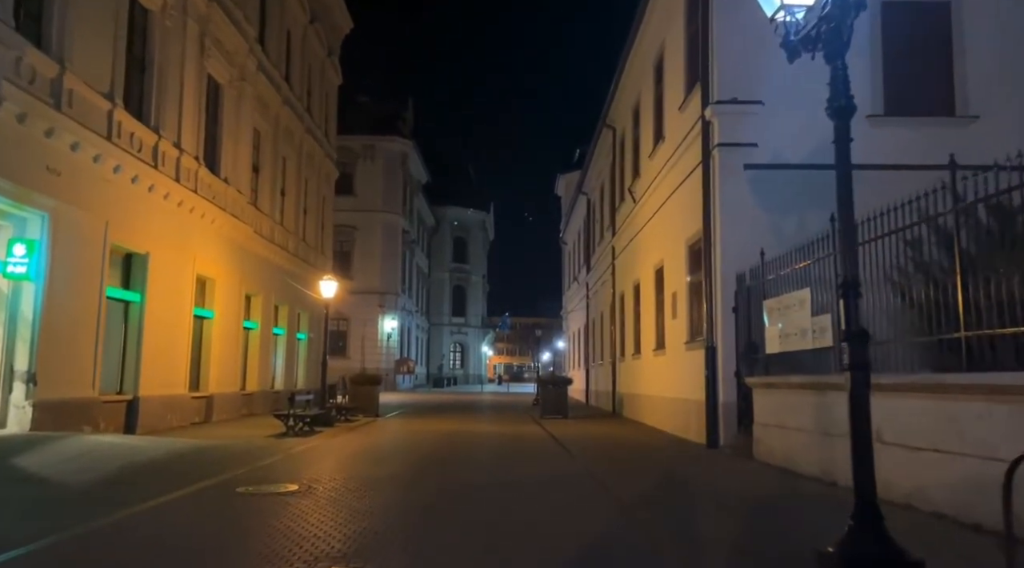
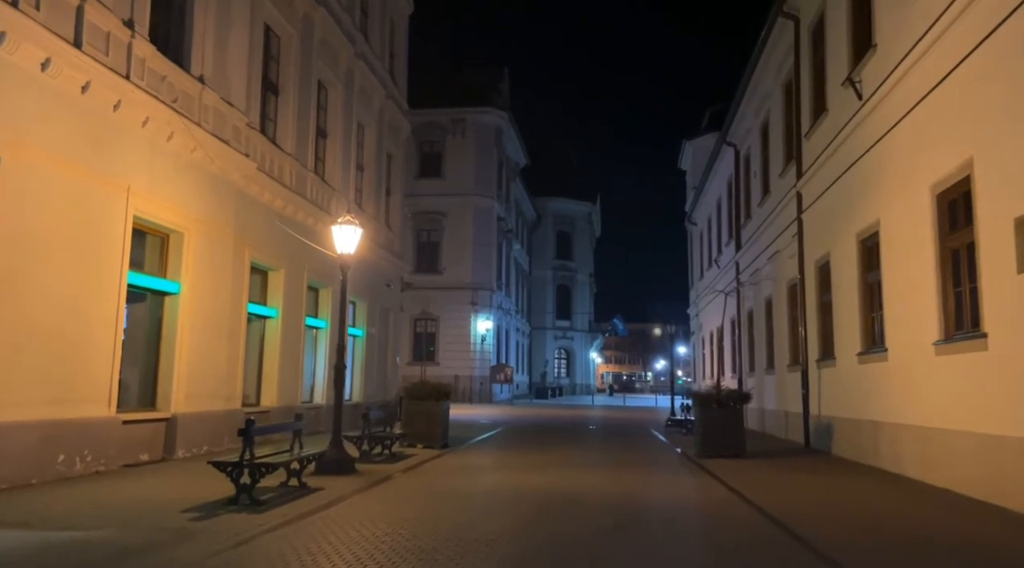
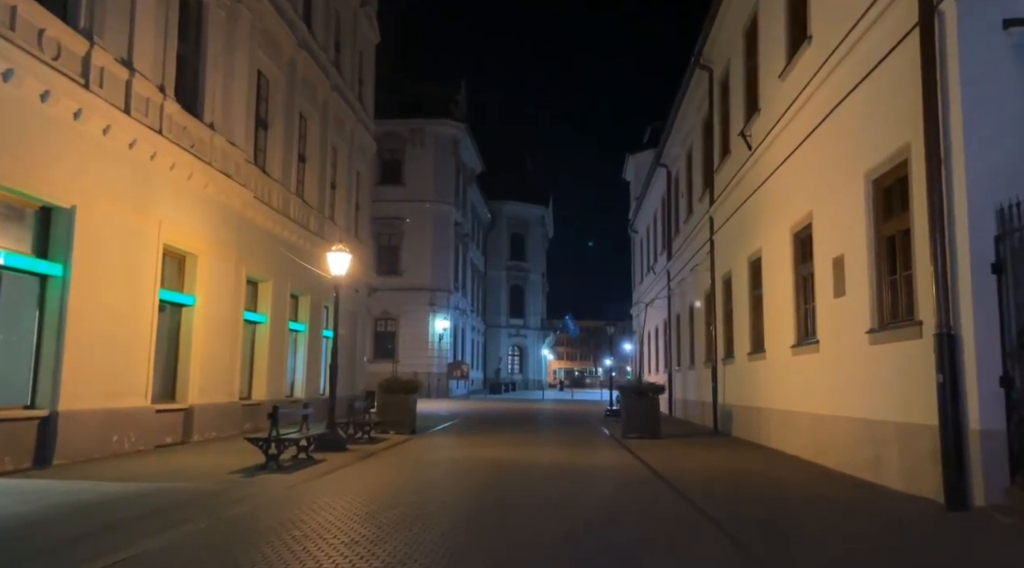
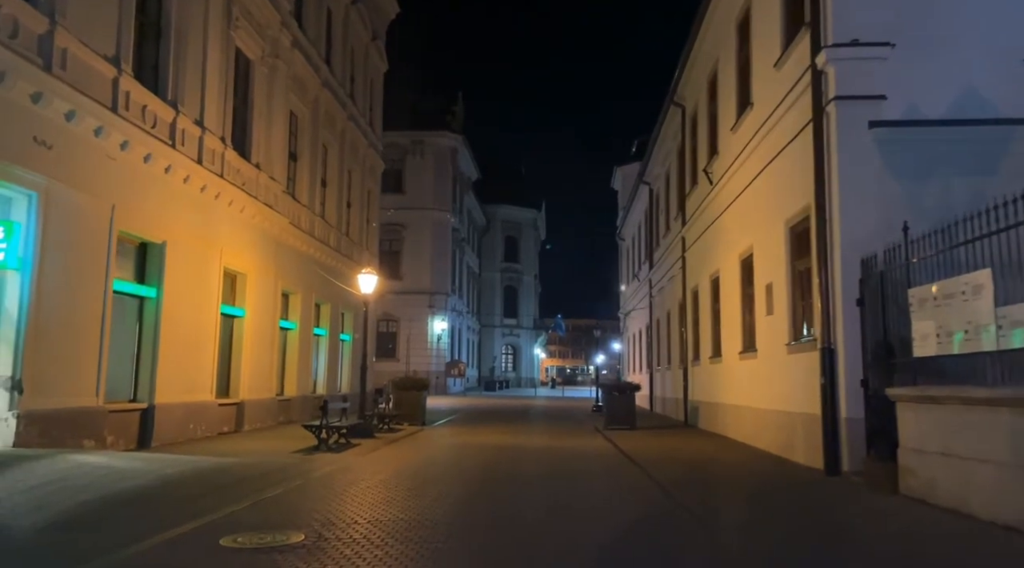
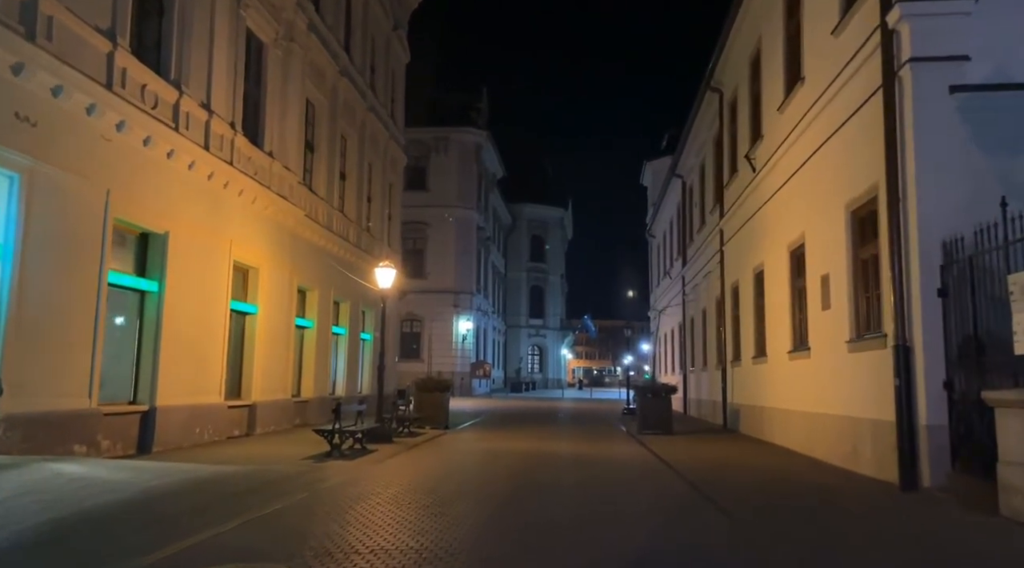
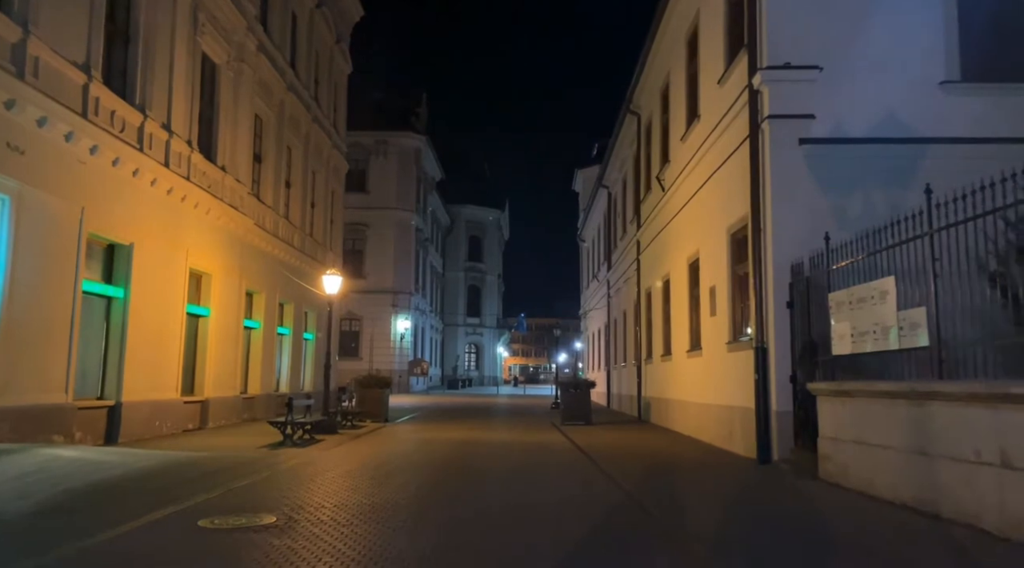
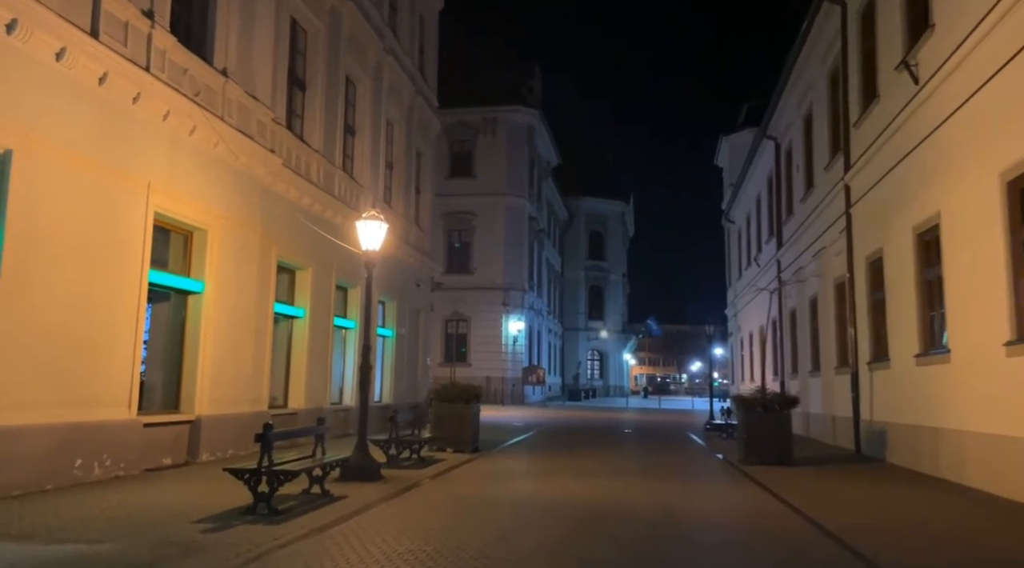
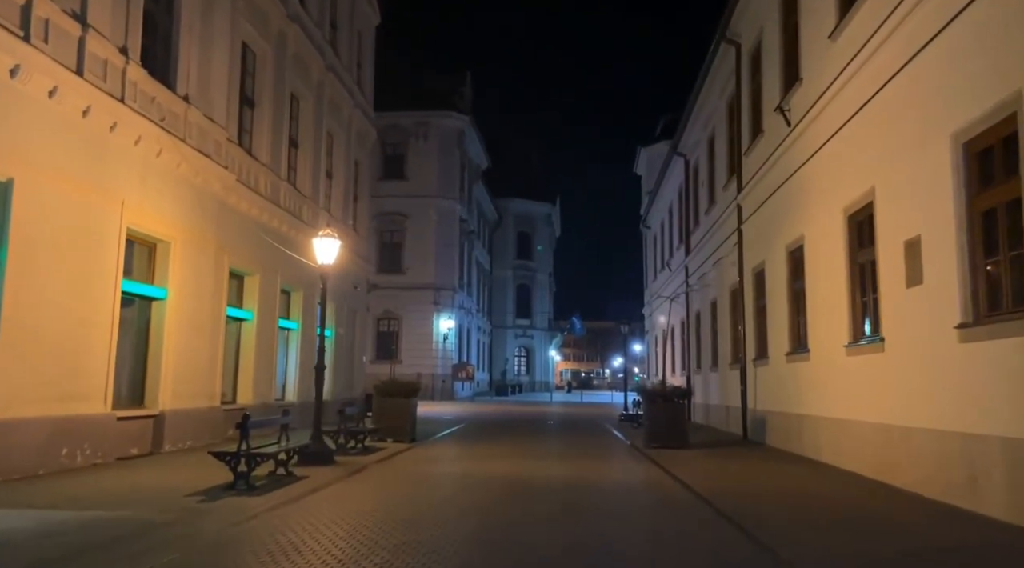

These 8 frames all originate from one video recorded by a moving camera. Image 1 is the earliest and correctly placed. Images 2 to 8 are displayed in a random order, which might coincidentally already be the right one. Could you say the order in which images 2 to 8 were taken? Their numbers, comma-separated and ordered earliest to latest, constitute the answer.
6, 4, 5, 3, 8, 2, 7
